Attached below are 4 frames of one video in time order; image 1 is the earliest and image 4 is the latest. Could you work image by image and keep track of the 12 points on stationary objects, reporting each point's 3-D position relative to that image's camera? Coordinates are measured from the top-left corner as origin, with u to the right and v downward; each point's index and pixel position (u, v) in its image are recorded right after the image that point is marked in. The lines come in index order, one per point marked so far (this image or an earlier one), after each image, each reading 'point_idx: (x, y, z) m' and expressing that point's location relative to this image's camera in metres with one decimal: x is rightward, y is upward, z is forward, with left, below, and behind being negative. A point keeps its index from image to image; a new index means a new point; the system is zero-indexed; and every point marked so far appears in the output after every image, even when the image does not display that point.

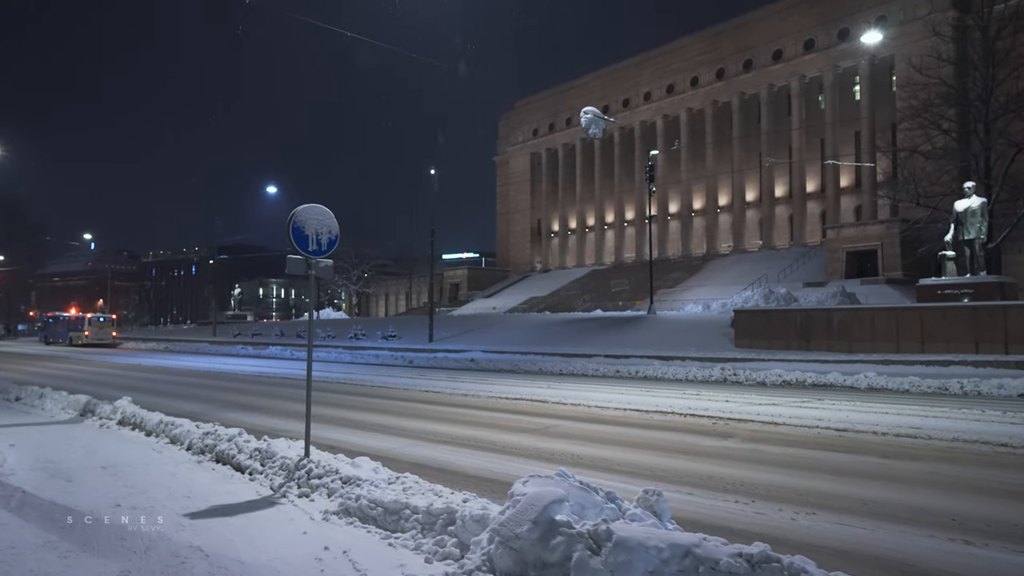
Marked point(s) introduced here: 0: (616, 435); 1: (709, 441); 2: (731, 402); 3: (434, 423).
0: (+1.4, -2.0, +10.1) m
1: (+2.5, -2.0, +9.7) m
2: (+4.0, -2.1, +13.9) m
3: (-1.2, -2.0, +11.4) m
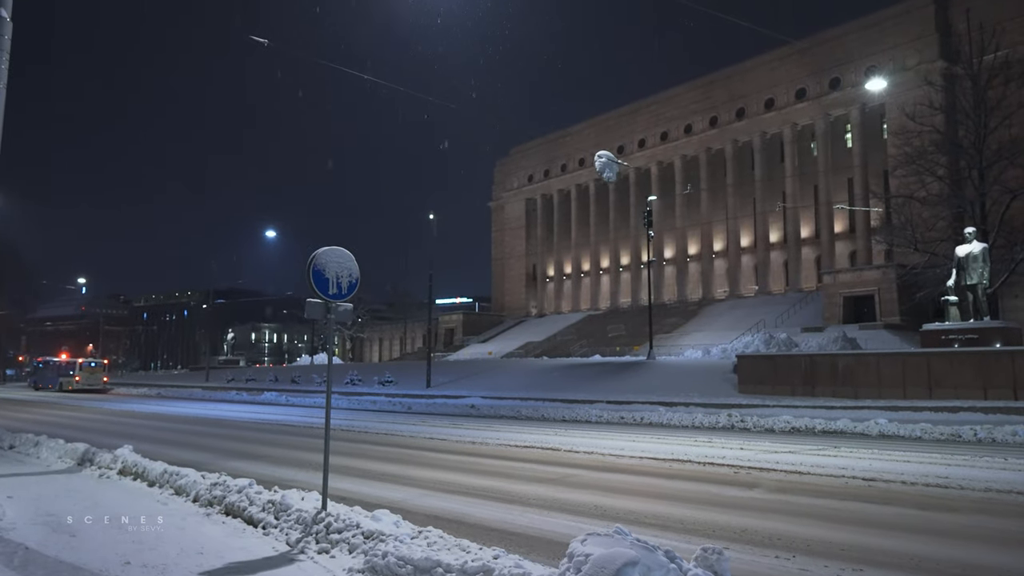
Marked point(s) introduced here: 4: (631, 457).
0: (+1.6, -2.5, +9.8) m
1: (+2.7, -2.5, +9.3) m
2: (+4.2, -2.9, +13.5) m
3: (-1.0, -2.7, +11.0) m
4: (+1.9, -2.8, +12.4) m
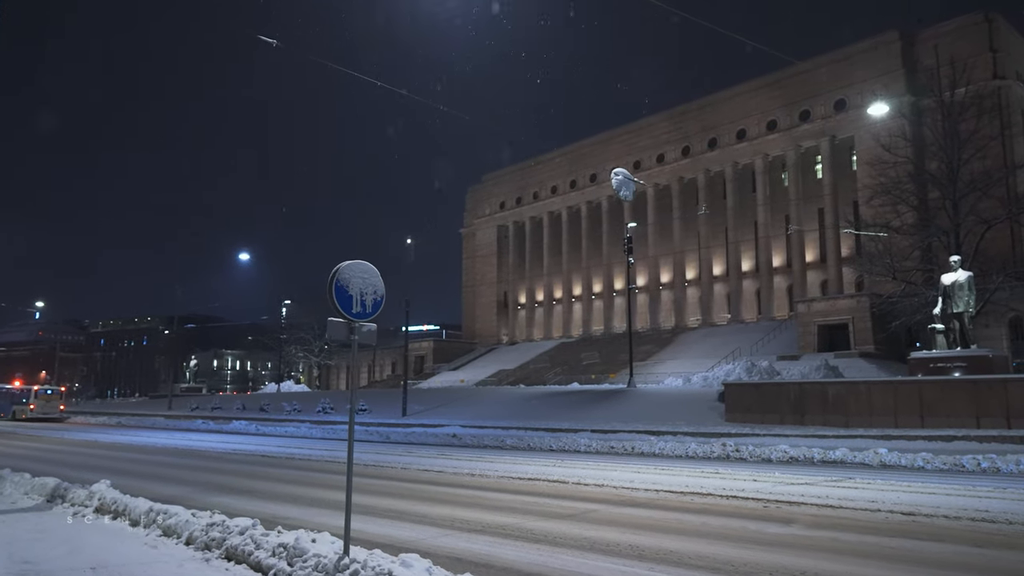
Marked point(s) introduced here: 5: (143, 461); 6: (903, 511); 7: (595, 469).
0: (+1.9, -2.8, +9.1) m
1: (+3.0, -2.8, +8.8) m
2: (+4.3, -3.3, +13.0) m
3: (-0.8, -3.0, +10.3) m
4: (+2.1, -3.1, +11.7) m
5: (-8.6, -4.0, +17.5) m
6: (+5.0, -2.8, +9.6) m
7: (+1.7, -3.6, +15.0) m
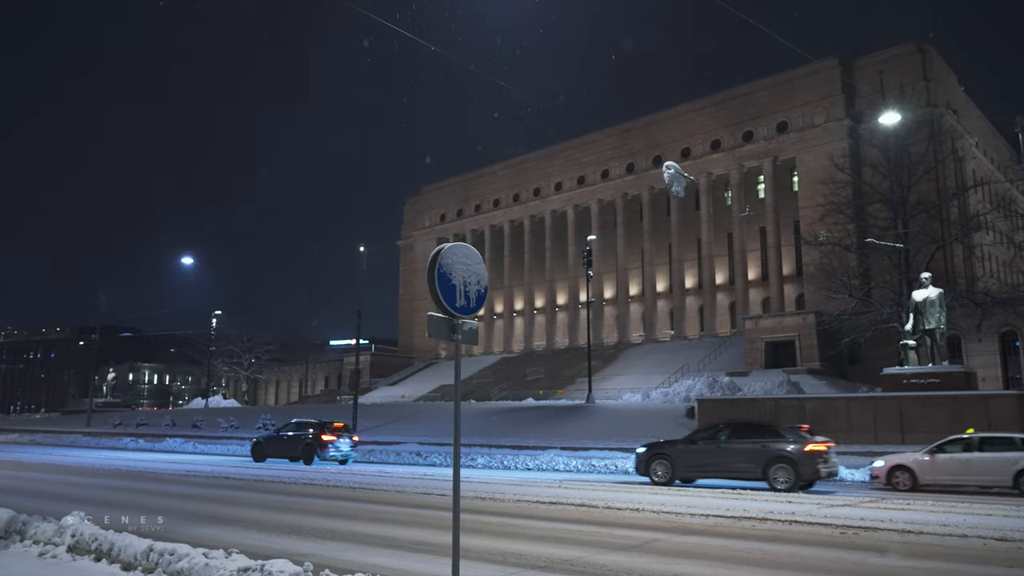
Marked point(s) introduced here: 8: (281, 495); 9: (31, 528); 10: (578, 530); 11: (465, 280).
0: (+2.6, -2.8, +8.1) m
1: (+3.7, -2.8, +7.9) m
2: (+4.6, -3.5, +12.2) m
3: (-0.2, -3.0, +9.0) m
4: (+2.5, -3.2, +10.7) m
5: (-8.6, -4.0, +15.4) m
6: (+5.6, -2.9, +8.9) m
7: (+1.8, -3.7, +14.0) m
8: (-4.2, -3.8, +13.7) m
9: (-5.4, -2.7, +8.5) m
10: (+0.8, -3.1, +9.7) m
11: (-0.4, +0.1, +5.5) m
